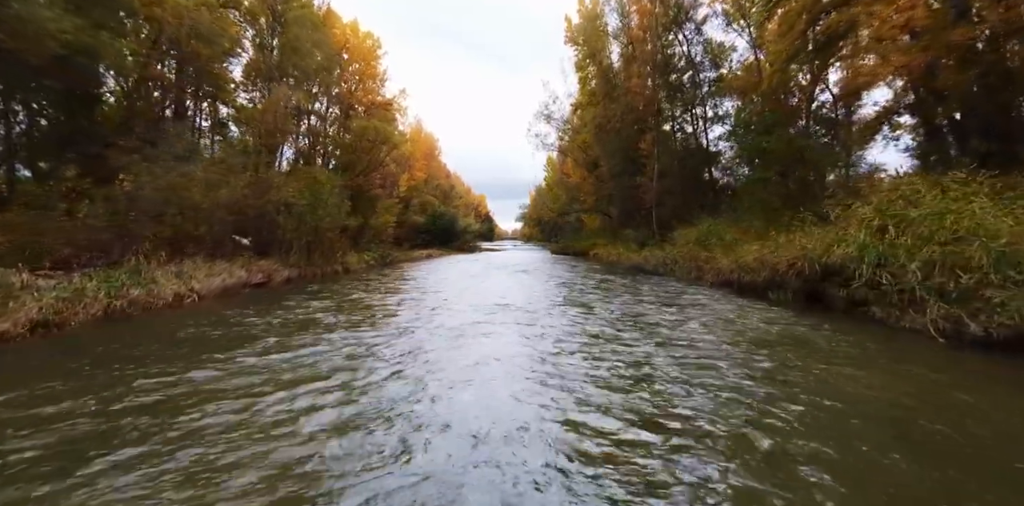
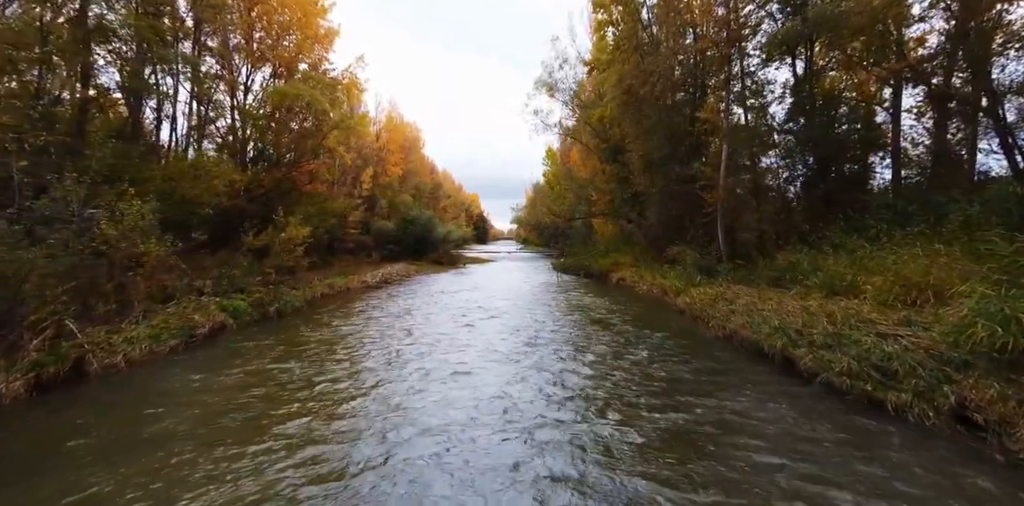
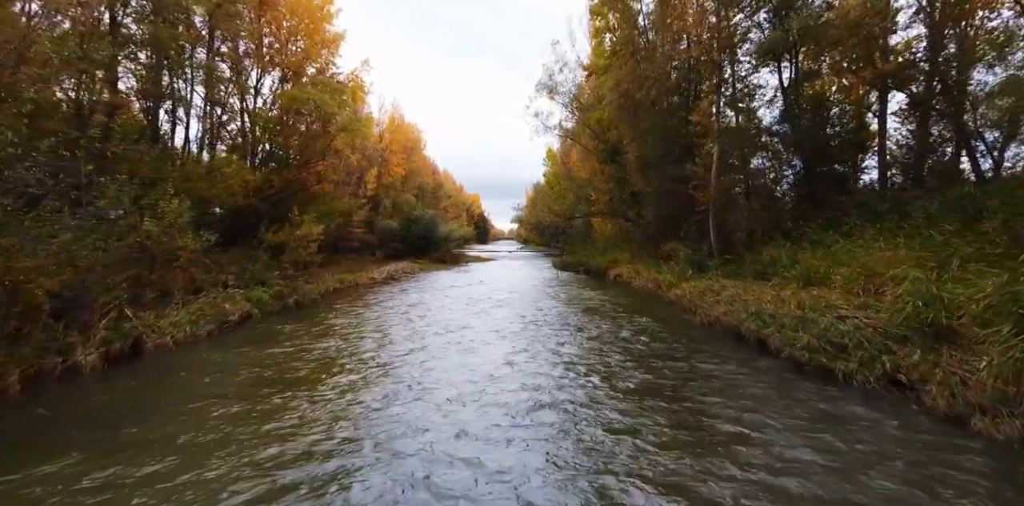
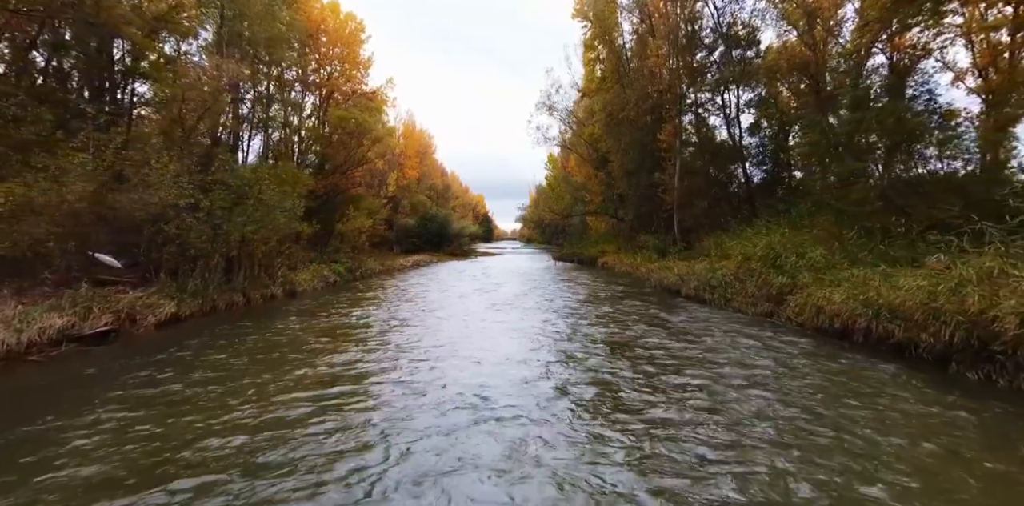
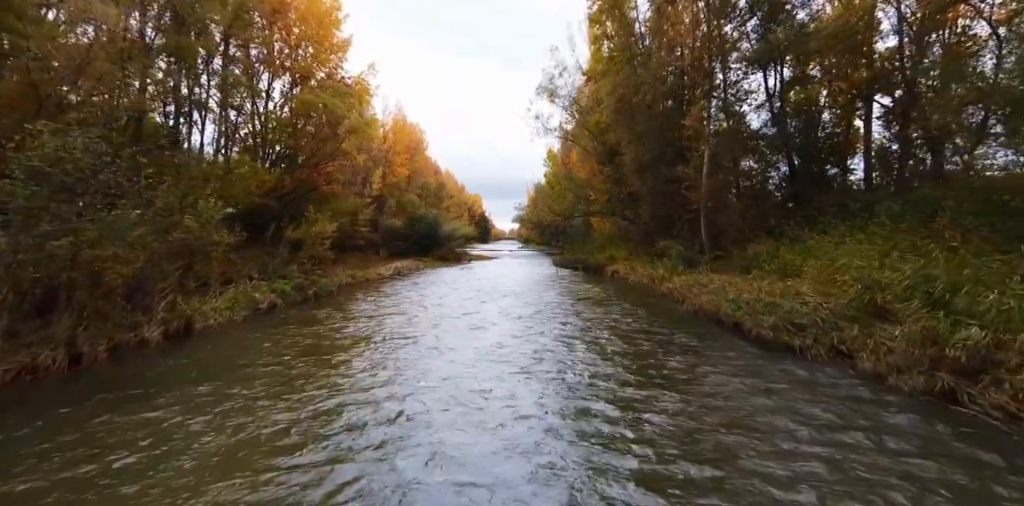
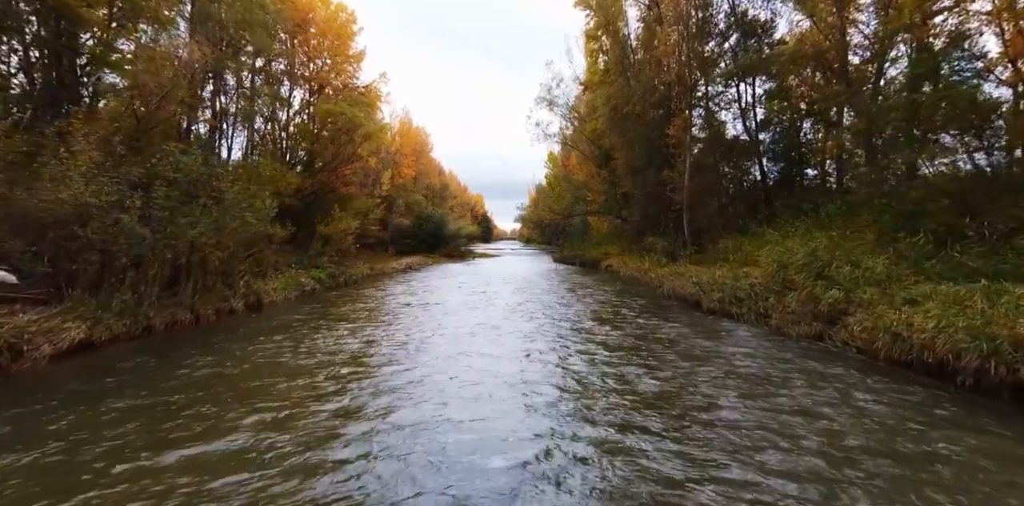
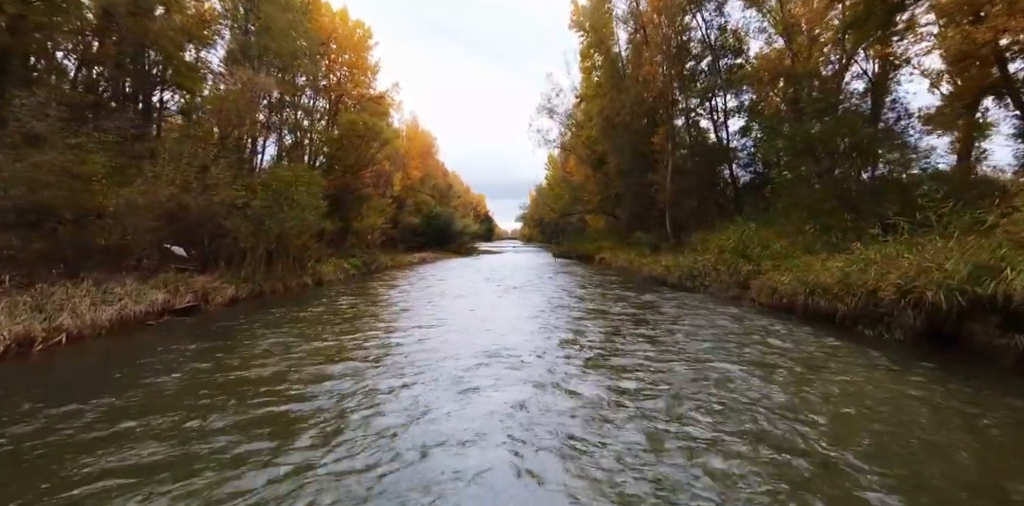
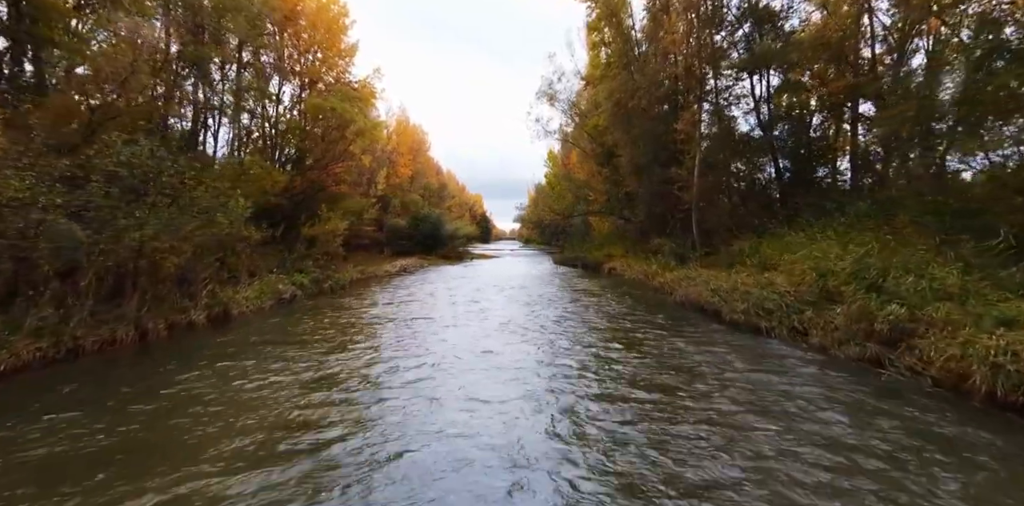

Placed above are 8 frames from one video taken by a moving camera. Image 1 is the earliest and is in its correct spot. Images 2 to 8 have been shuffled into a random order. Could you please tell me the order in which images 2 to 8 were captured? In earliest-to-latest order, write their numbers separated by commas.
7, 4, 6, 8, 5, 3, 2
